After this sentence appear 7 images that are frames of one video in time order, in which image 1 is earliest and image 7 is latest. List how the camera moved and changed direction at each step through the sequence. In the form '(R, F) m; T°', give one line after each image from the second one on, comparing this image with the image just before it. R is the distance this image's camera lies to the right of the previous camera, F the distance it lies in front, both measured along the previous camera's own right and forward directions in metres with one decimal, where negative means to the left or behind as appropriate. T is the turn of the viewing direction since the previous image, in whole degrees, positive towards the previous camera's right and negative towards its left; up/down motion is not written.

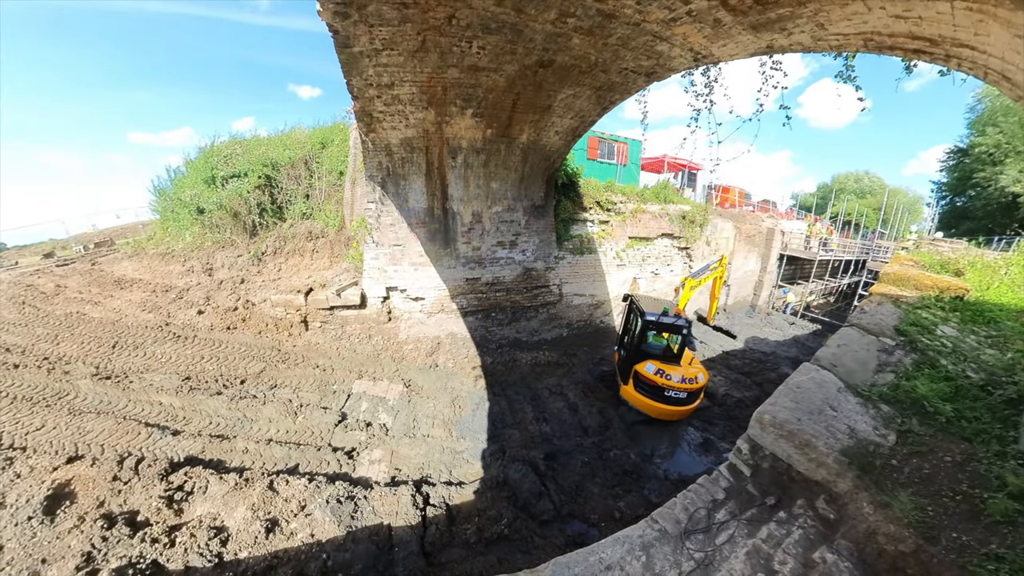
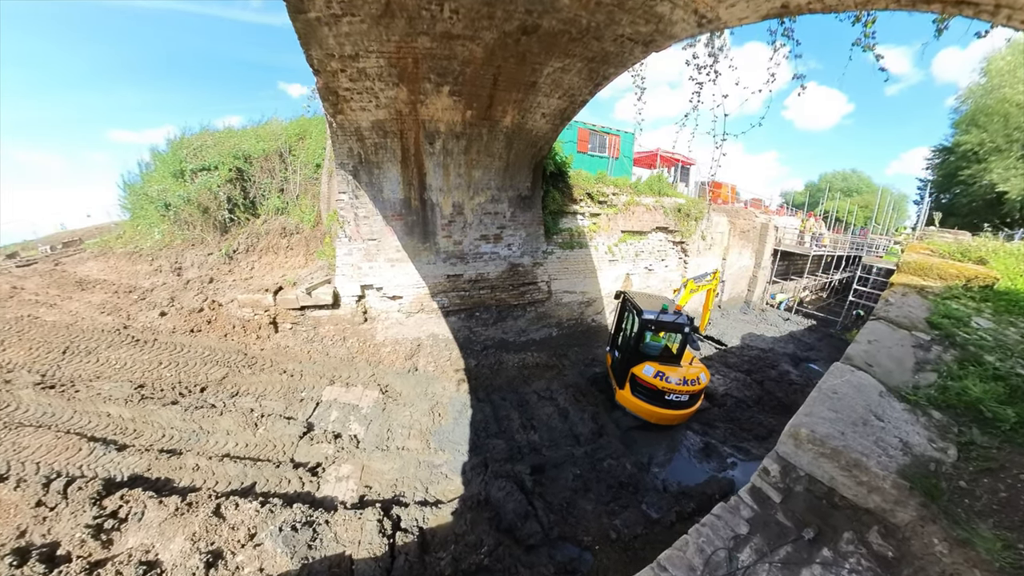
(+0.2, +0.5) m; 0°
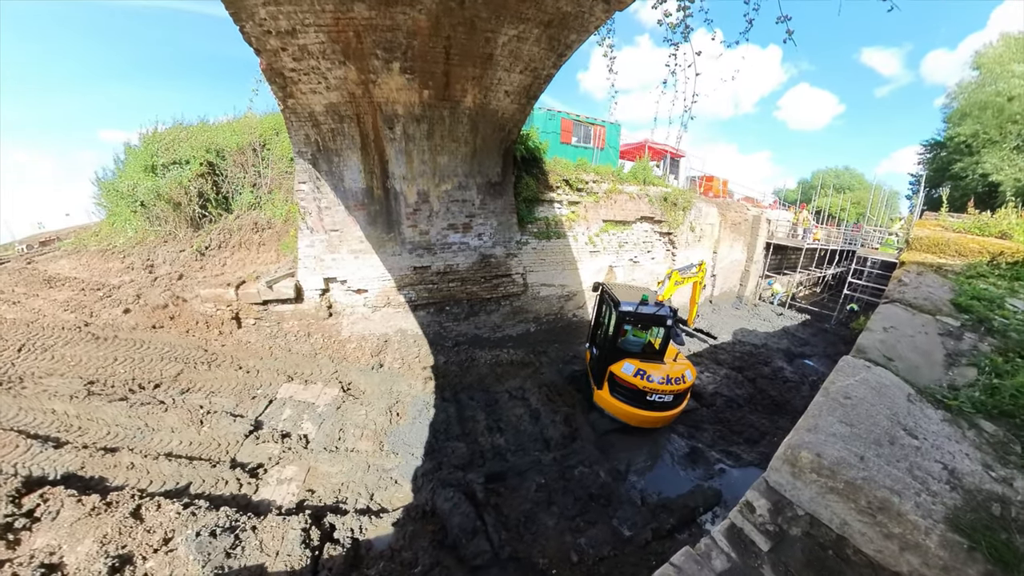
(+0.6, +0.4) m; -2°
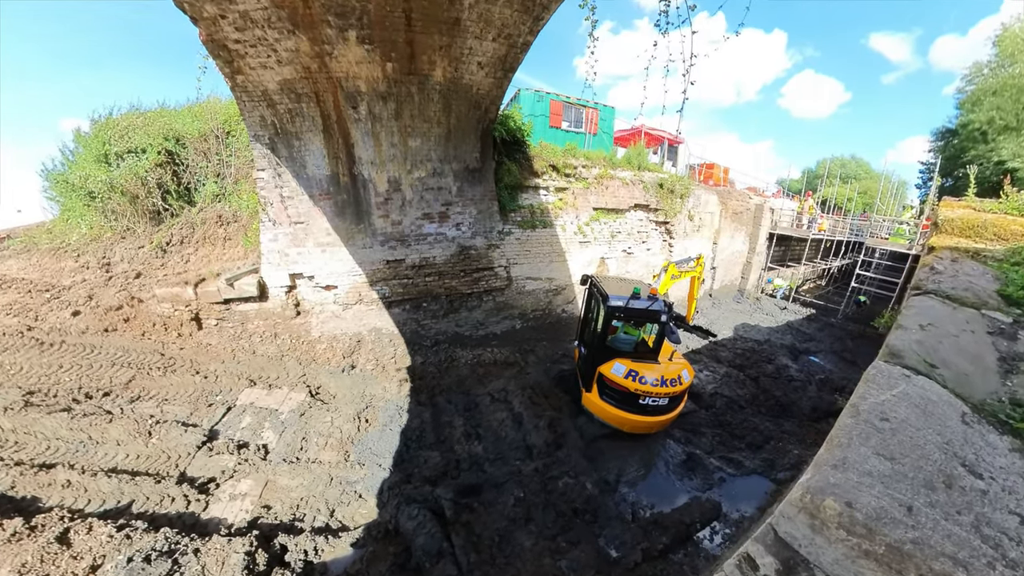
(+0.3, +0.5) m; 0°
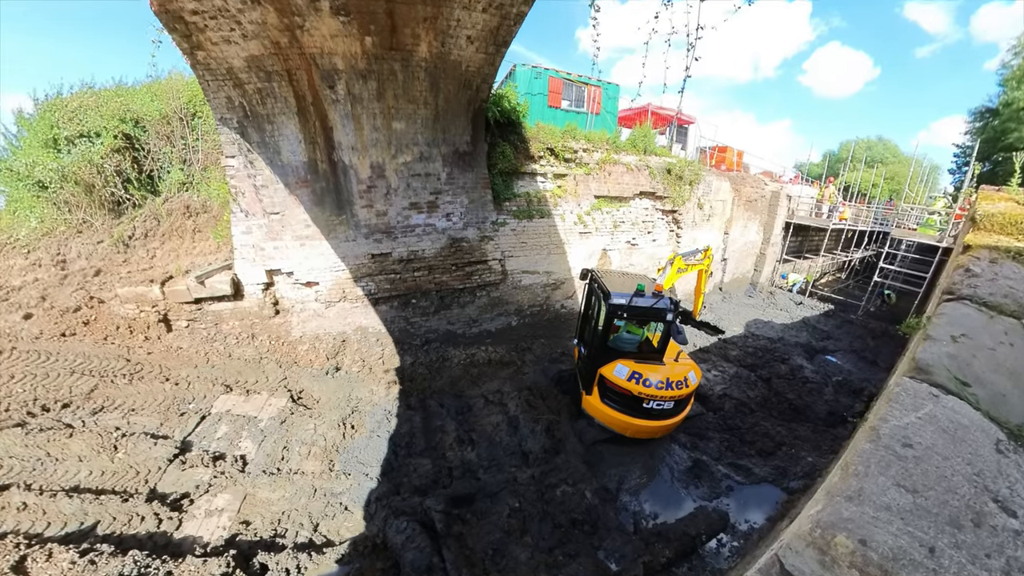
(+0.1, +0.4) m; 0°
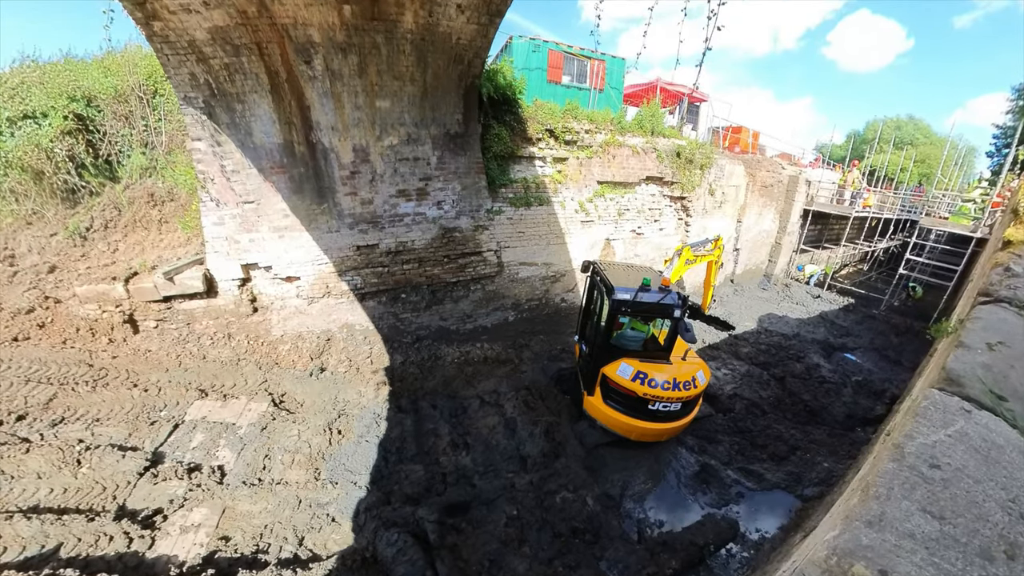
(0.0, +0.4) m; 0°
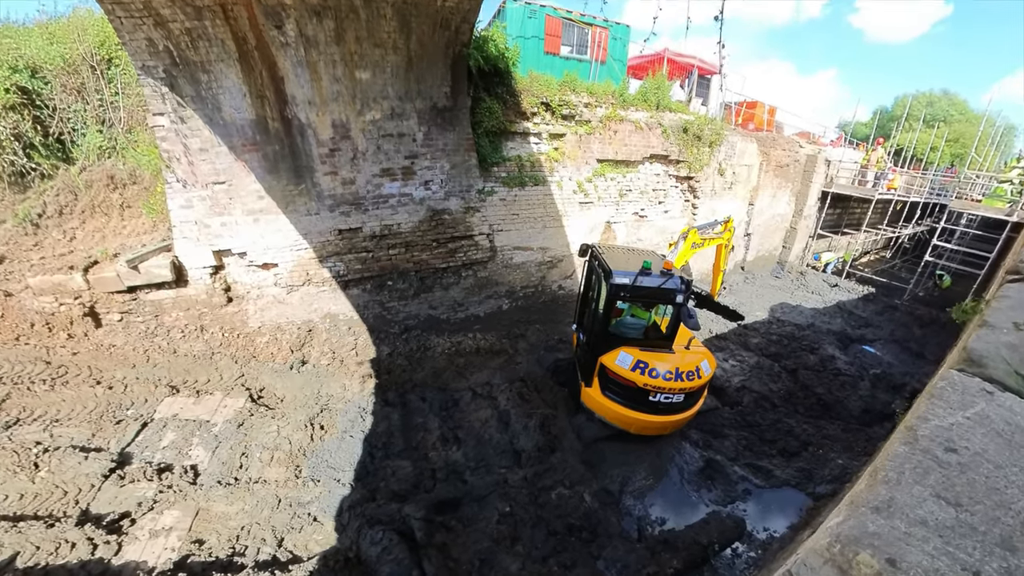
(+0.1, +0.3) m; 0°
